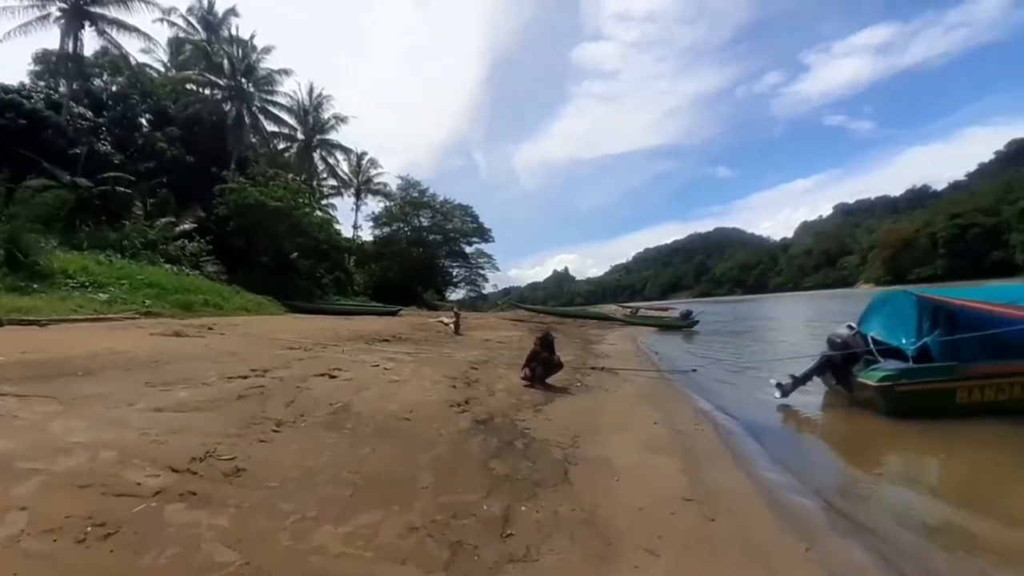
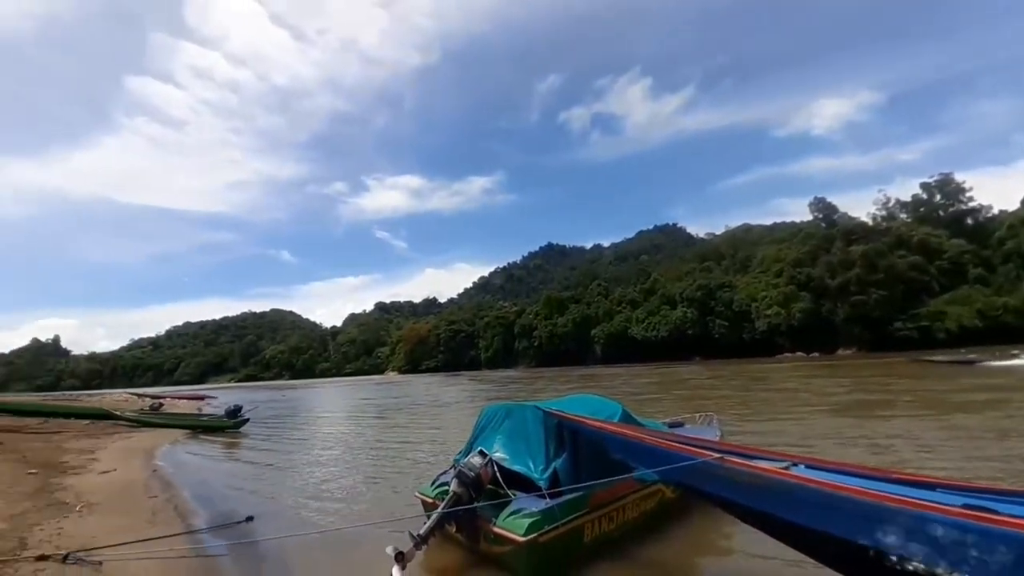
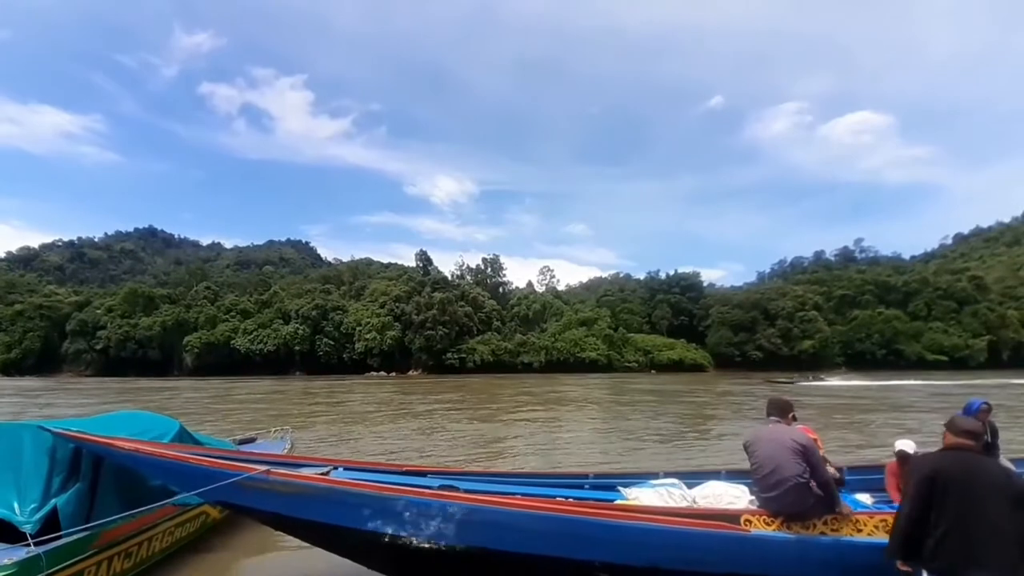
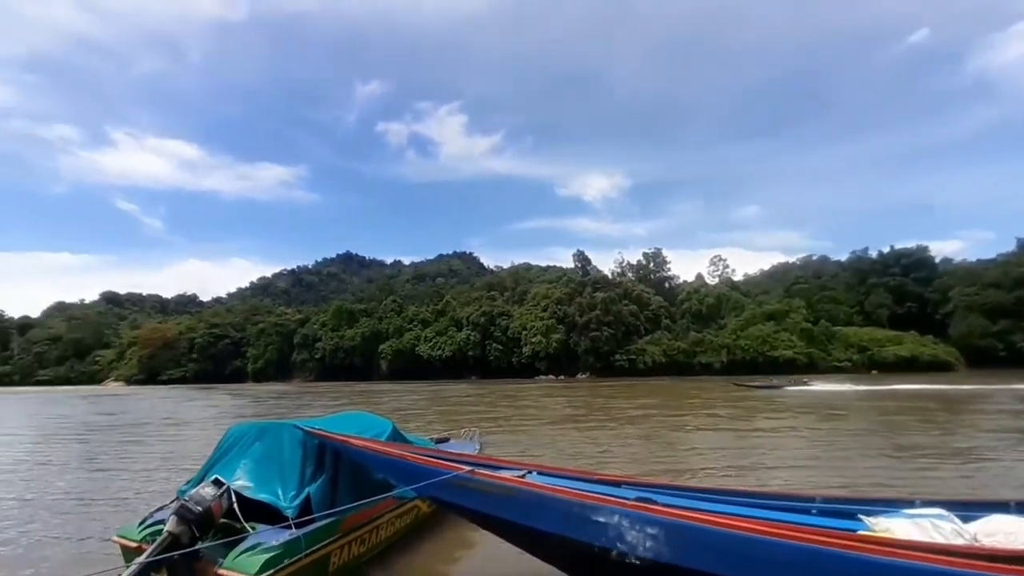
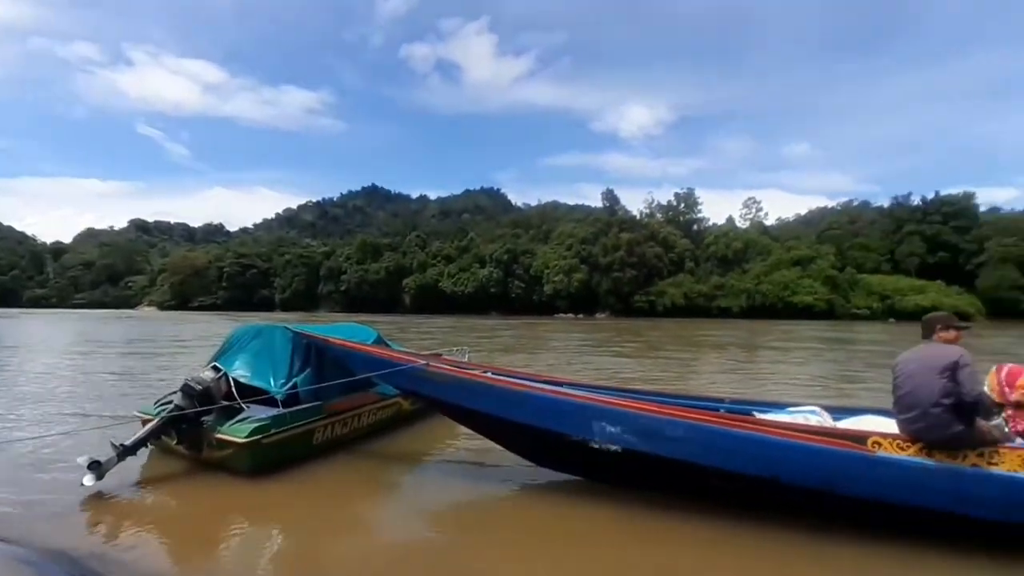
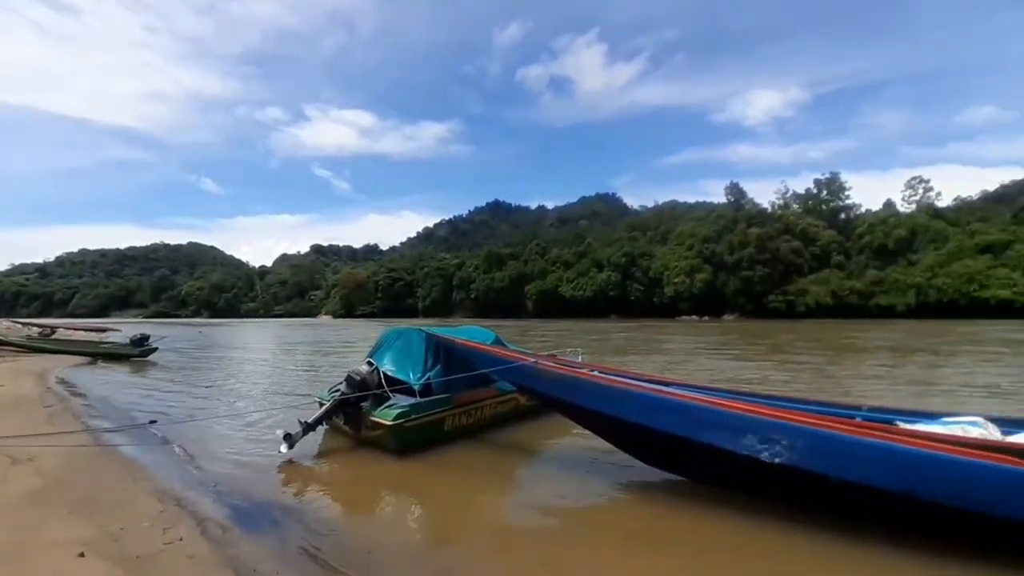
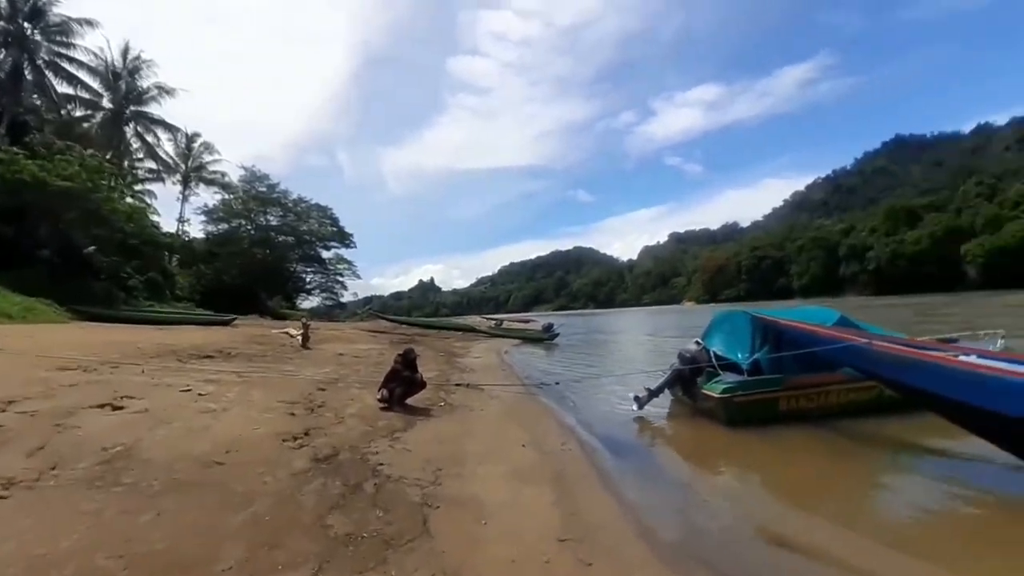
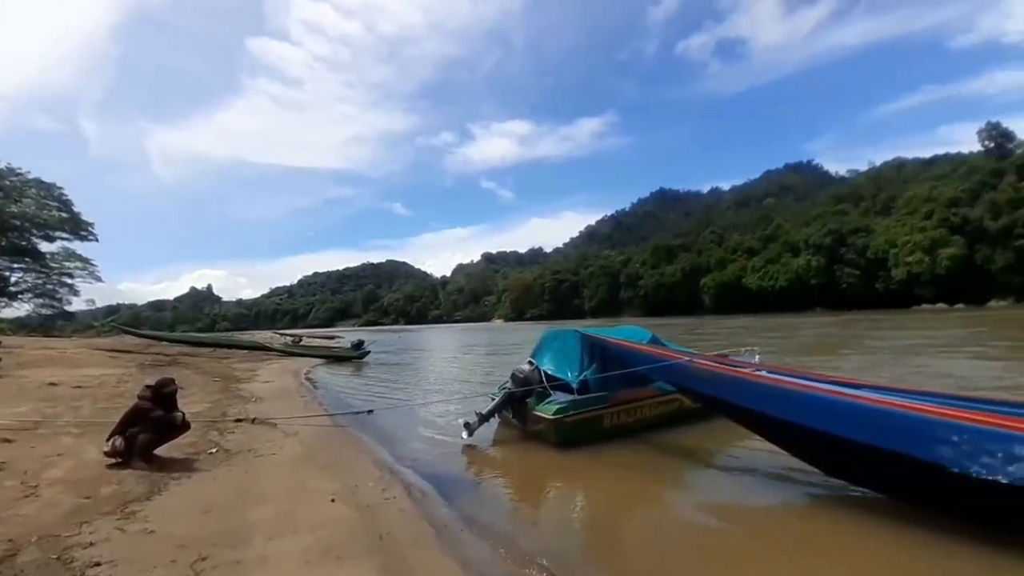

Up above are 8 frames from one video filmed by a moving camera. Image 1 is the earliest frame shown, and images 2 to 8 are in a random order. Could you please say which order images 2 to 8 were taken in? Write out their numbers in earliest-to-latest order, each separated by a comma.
7, 8, 6, 5, 3, 4, 2
